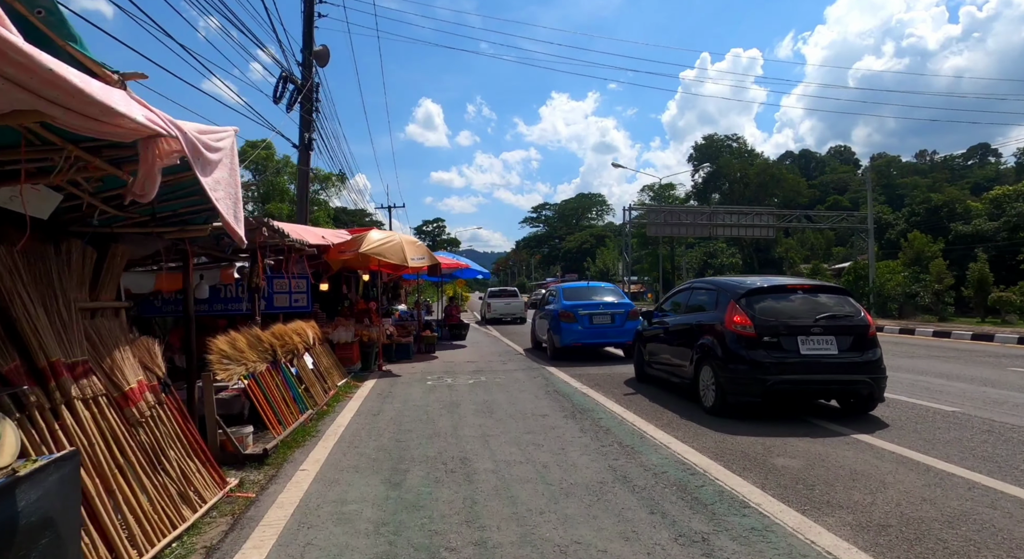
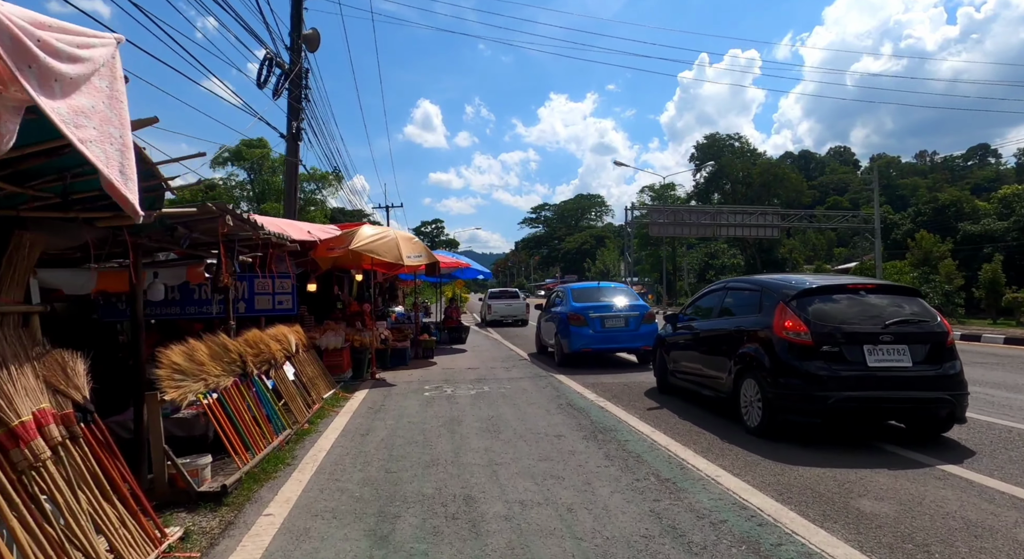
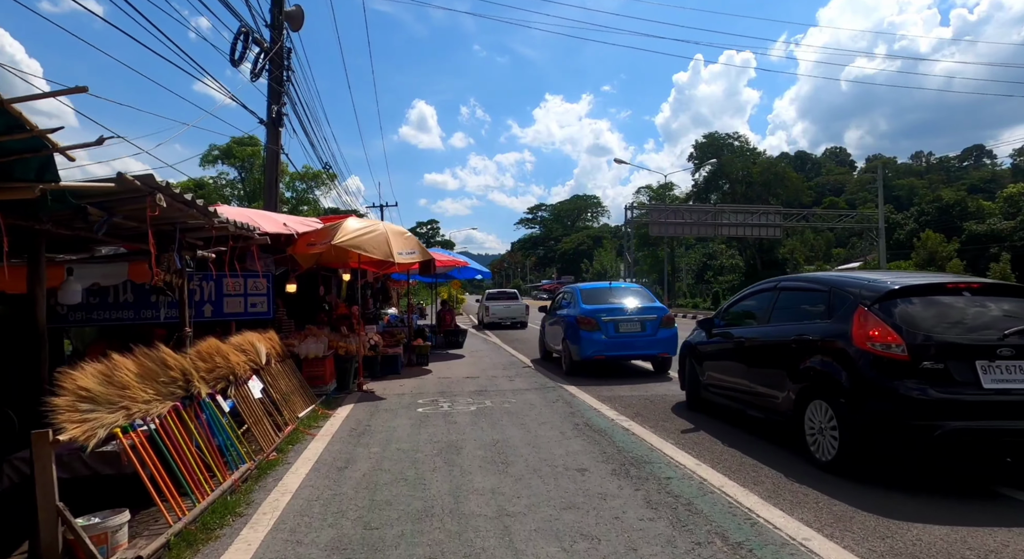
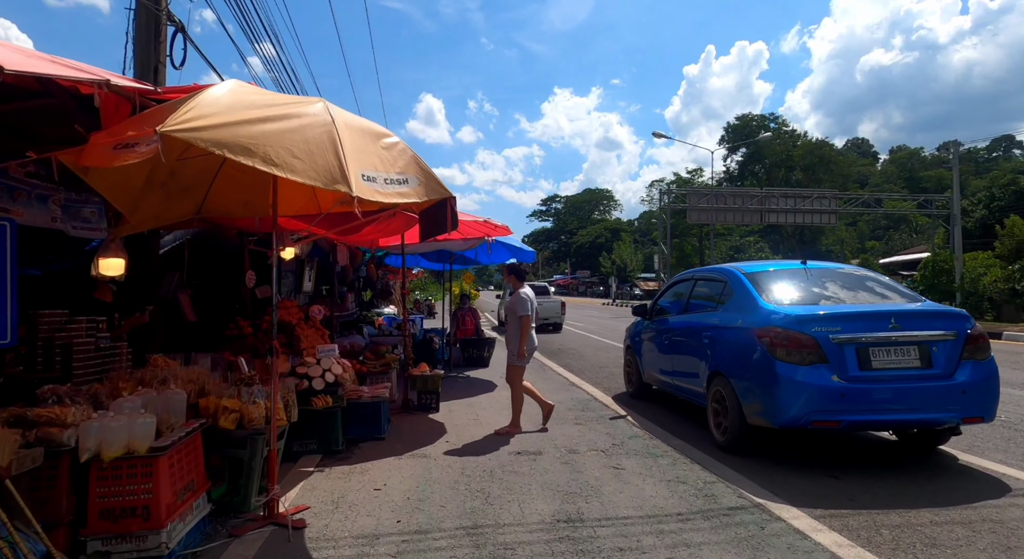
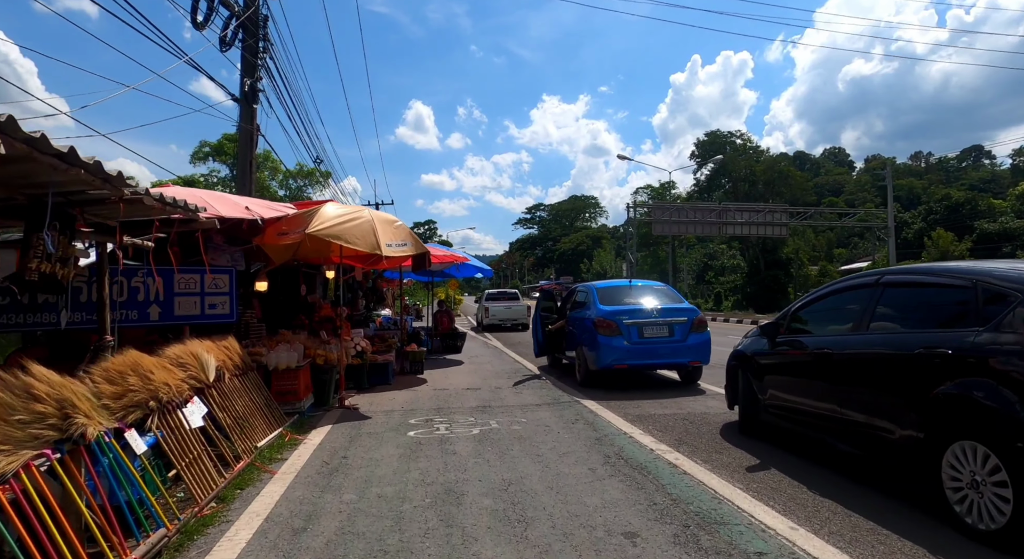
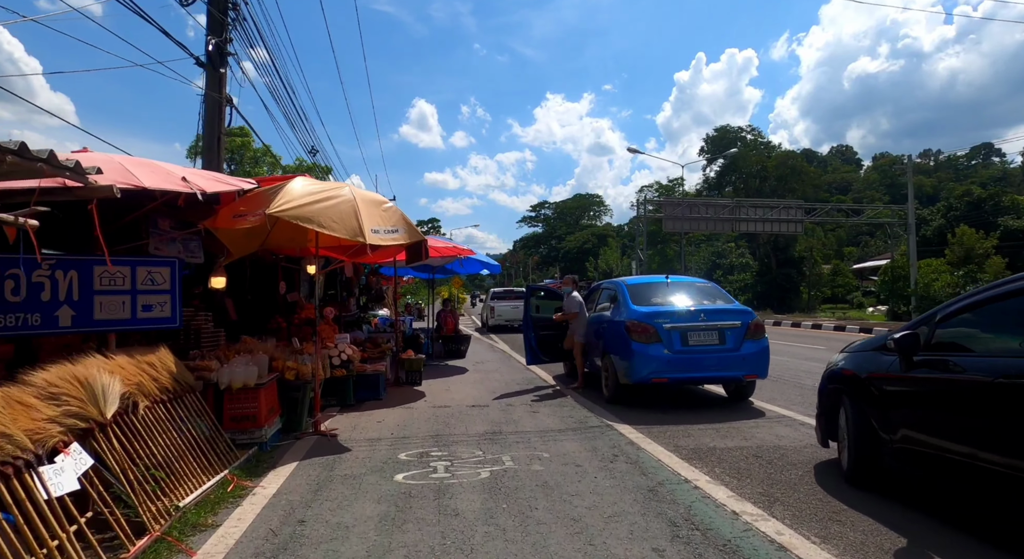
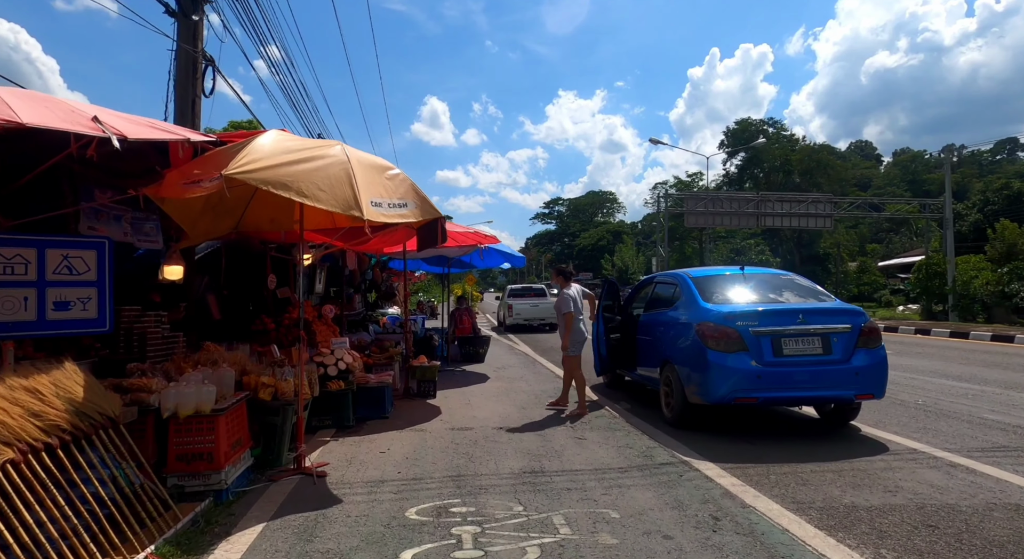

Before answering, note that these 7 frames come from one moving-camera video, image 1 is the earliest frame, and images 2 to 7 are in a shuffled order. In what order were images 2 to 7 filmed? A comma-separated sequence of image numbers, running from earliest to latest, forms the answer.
2, 3, 5, 6, 7, 4
